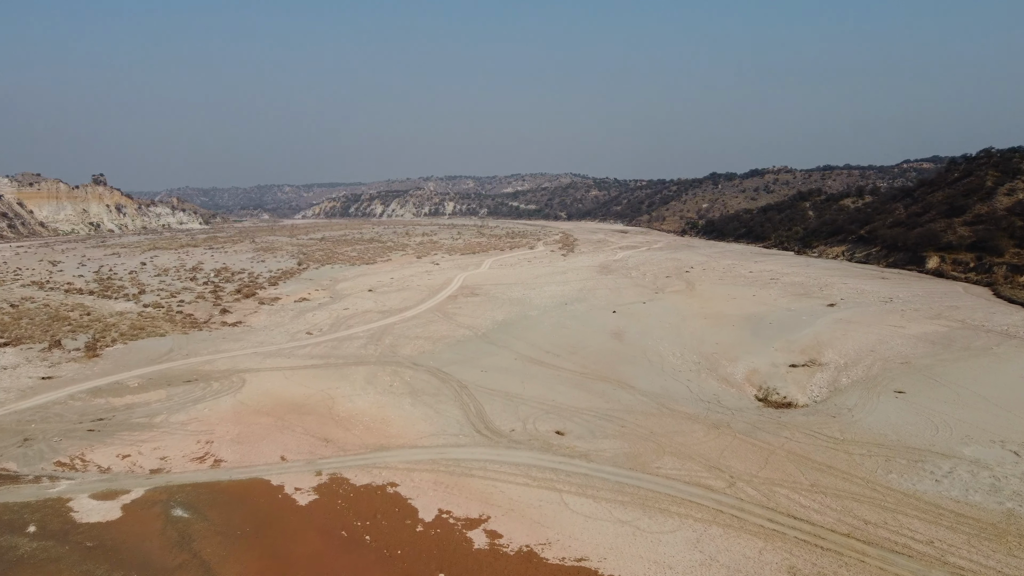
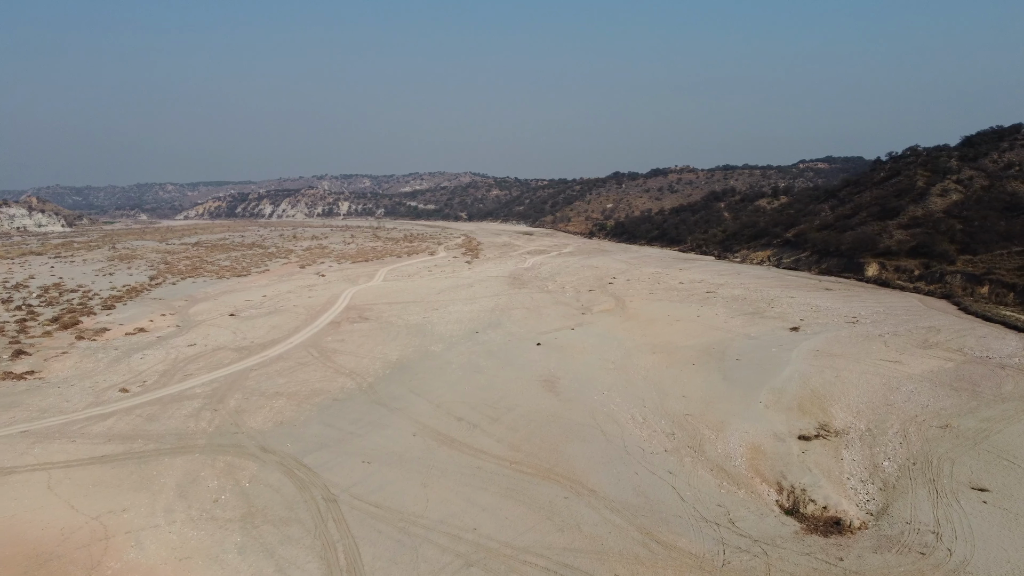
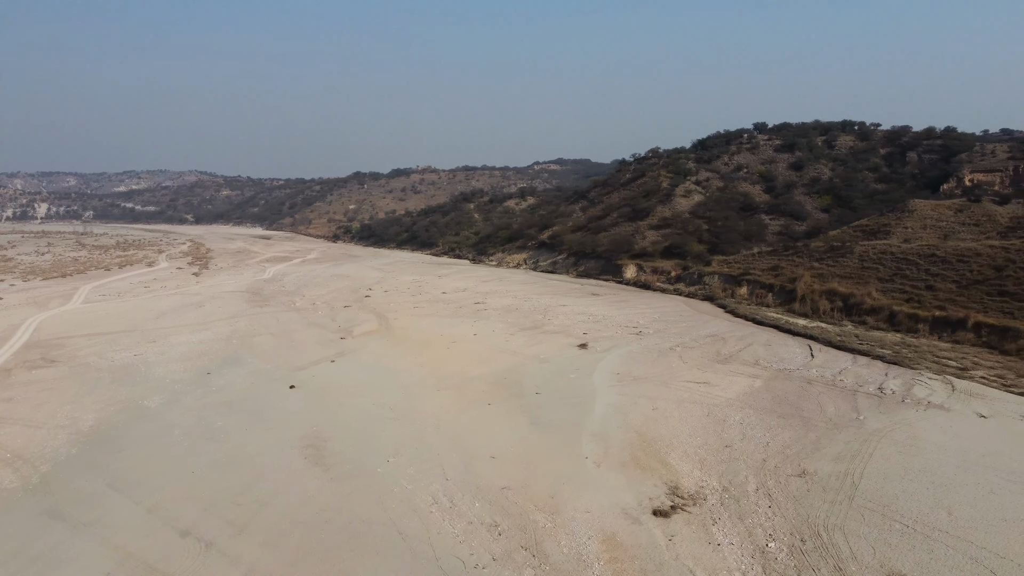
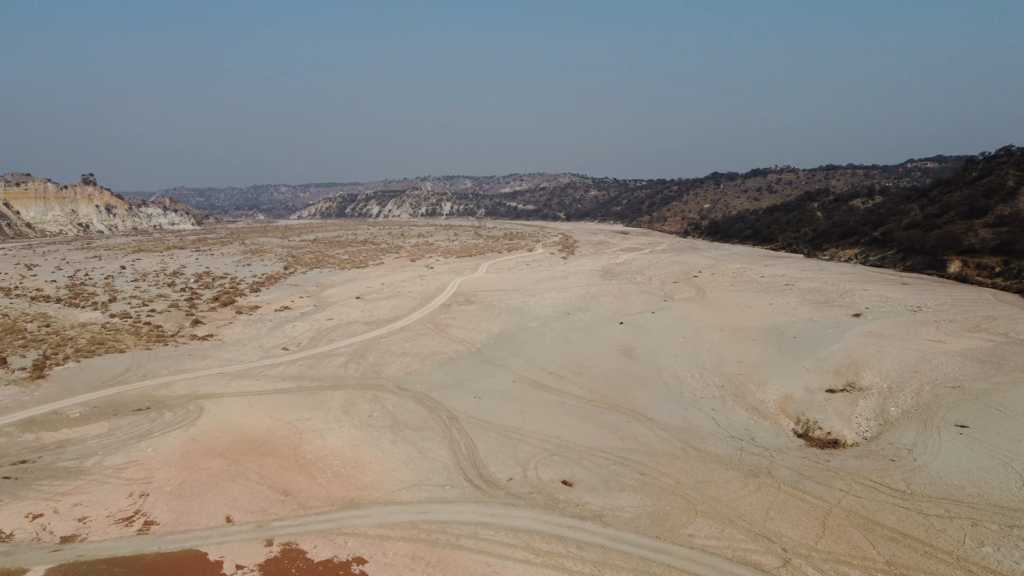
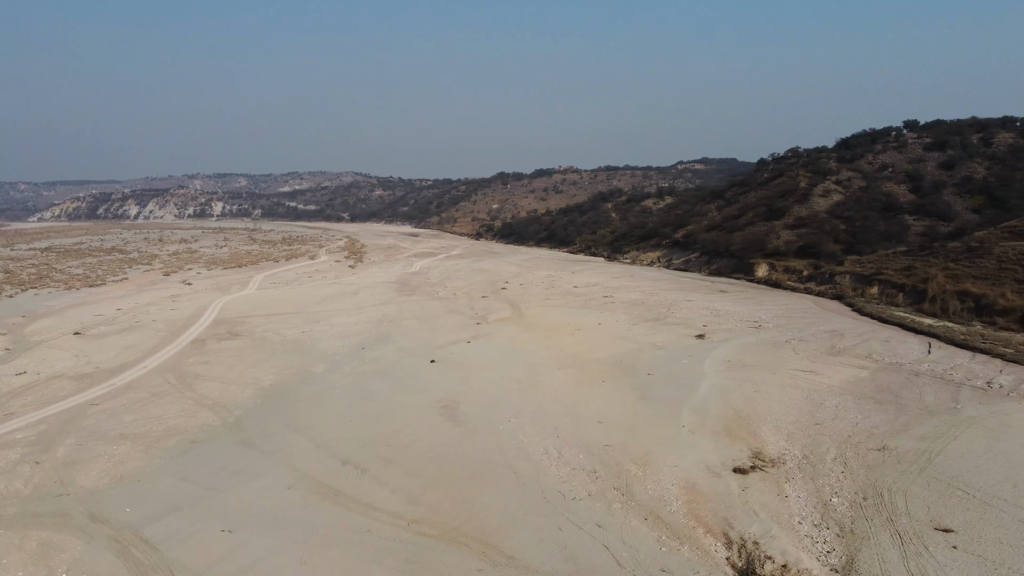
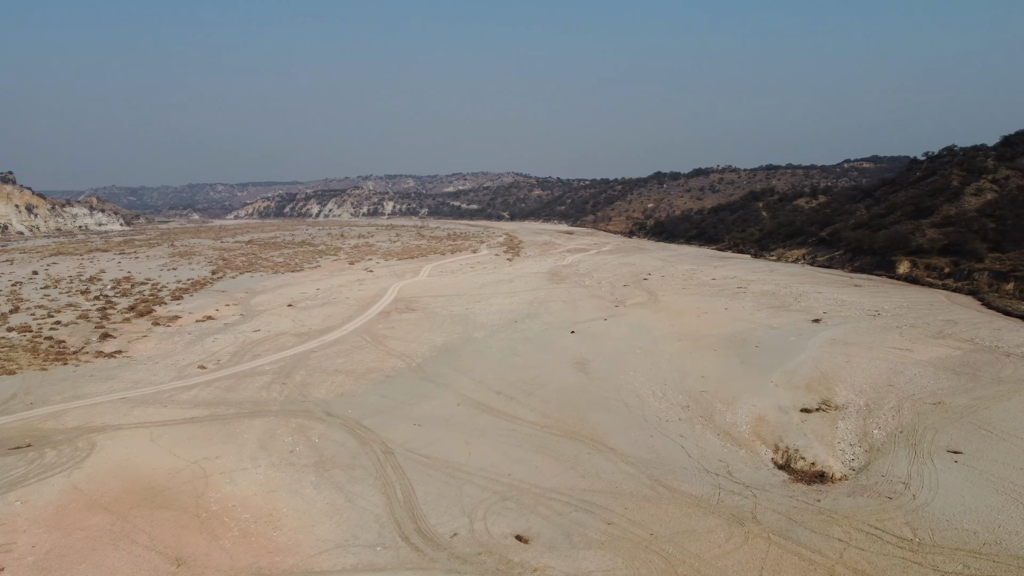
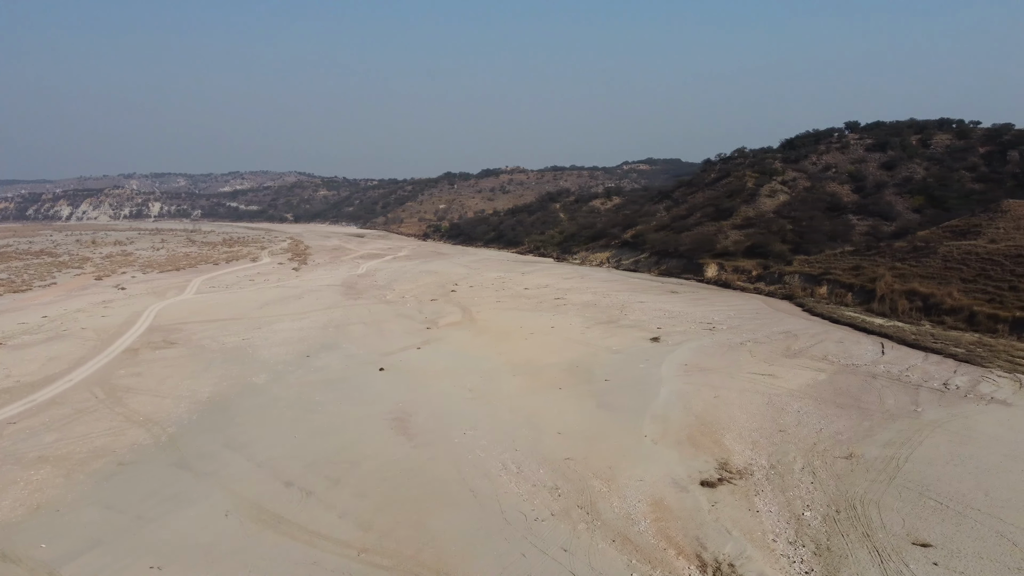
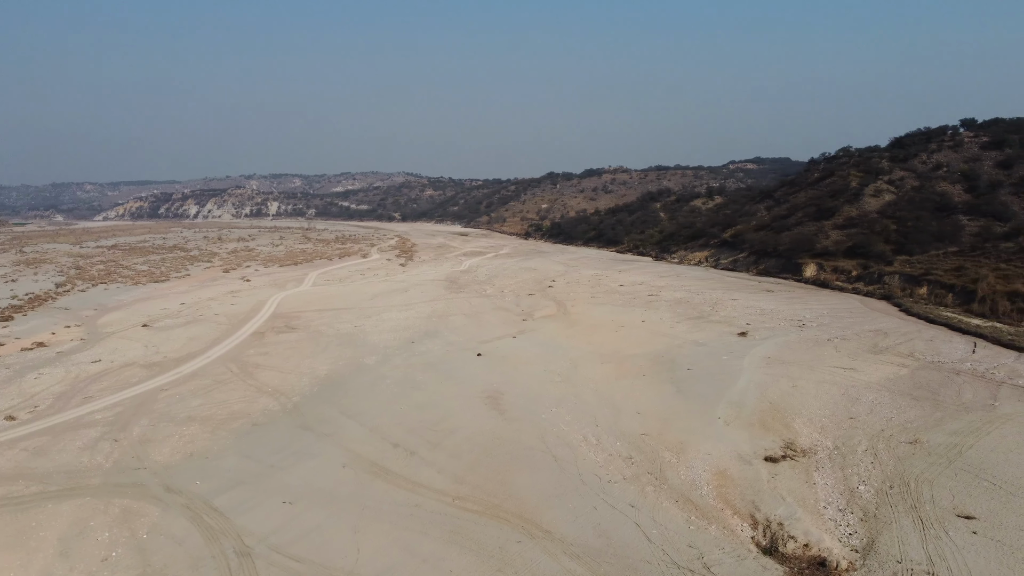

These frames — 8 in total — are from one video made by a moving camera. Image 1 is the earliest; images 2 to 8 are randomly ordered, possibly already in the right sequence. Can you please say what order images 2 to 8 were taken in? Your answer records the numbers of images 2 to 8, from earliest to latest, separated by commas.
4, 6, 2, 8, 5, 7, 3
